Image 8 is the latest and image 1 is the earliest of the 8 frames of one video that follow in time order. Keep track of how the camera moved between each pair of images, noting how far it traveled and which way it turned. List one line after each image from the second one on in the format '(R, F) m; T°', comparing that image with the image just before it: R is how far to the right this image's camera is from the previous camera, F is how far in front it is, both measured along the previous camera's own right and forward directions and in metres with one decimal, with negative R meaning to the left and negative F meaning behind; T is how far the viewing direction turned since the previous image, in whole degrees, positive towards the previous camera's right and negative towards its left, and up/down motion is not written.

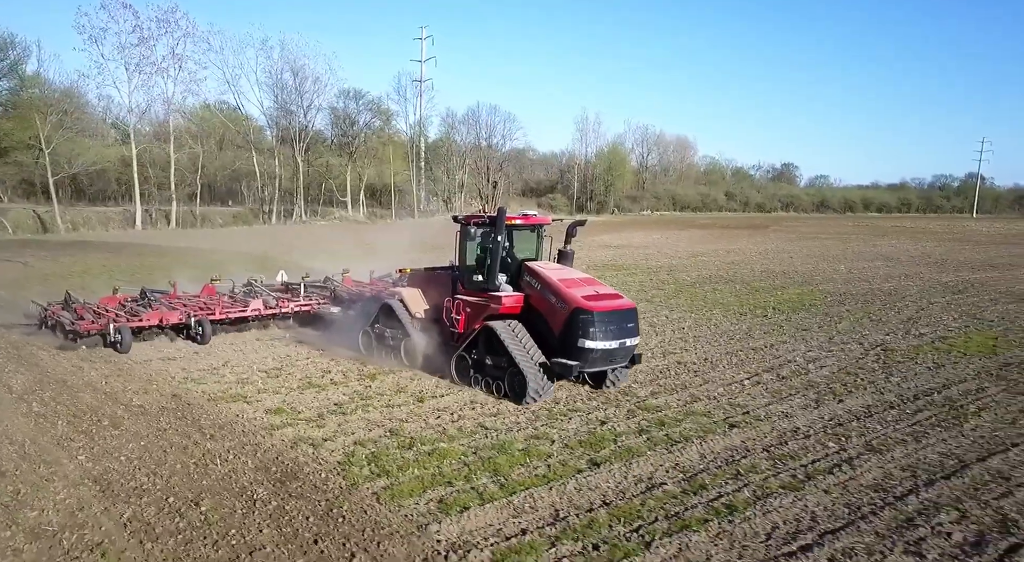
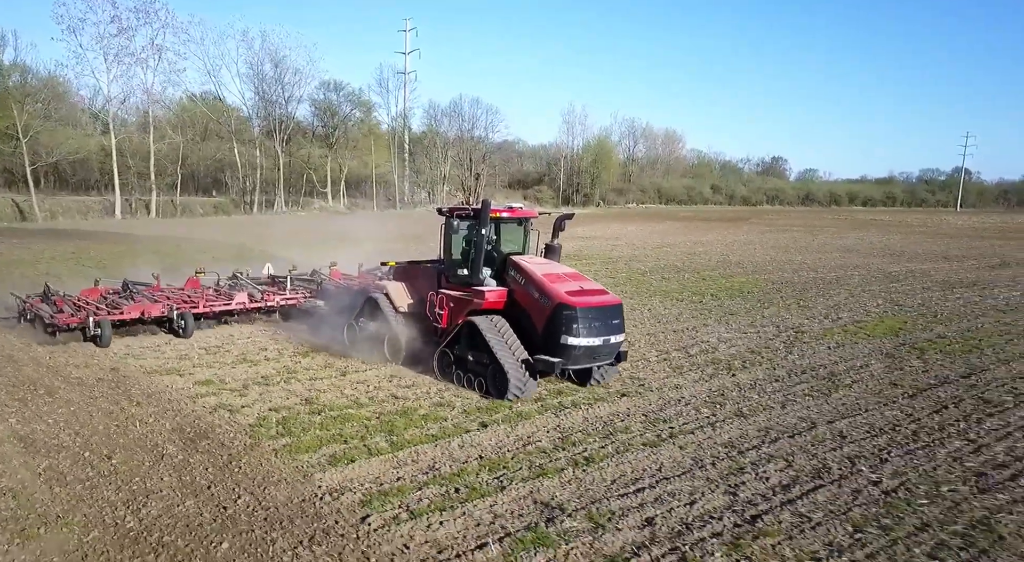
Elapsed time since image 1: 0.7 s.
(+1.0, -0.6) m; +1°
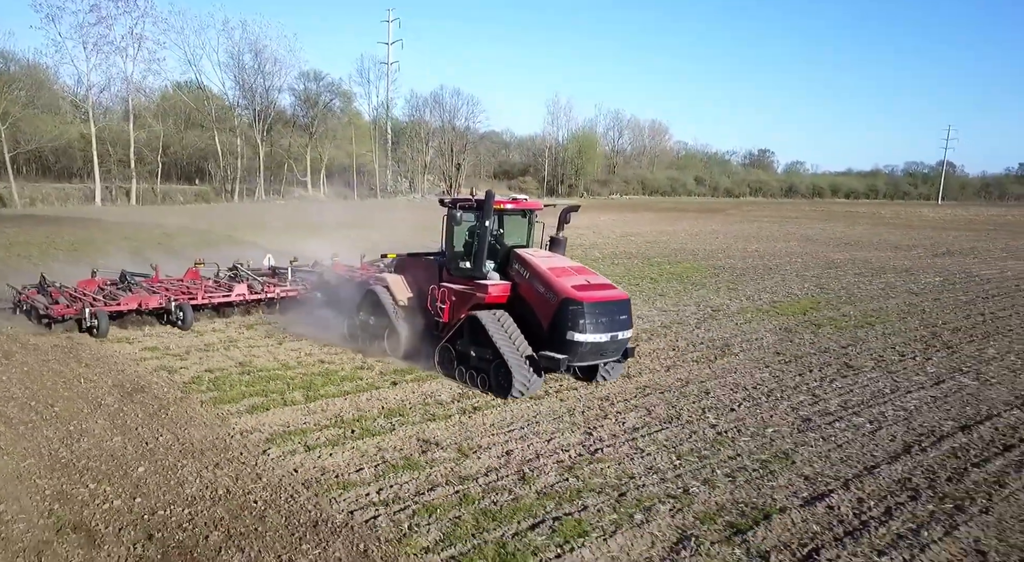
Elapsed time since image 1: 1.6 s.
(+1.0, -0.9) m; +1°
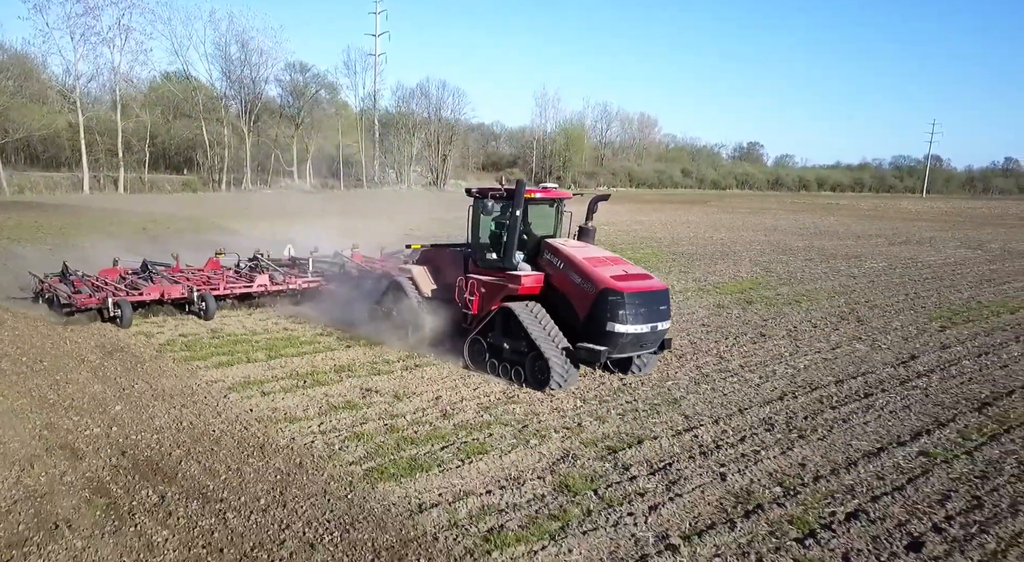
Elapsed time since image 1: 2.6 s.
(+0.7, -0.9) m; +1°
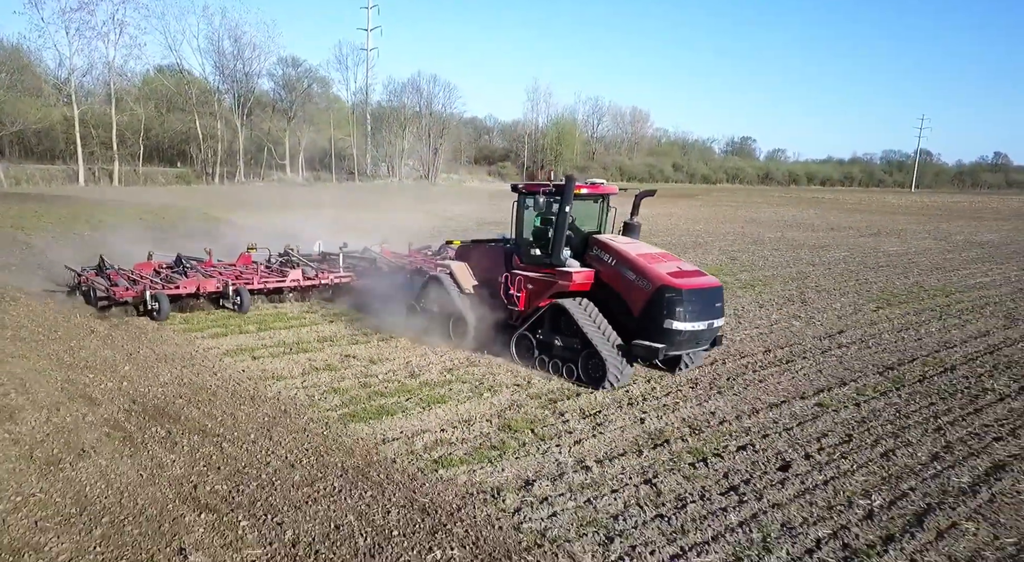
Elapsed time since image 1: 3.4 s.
(+0.4, -0.9) m; 0°
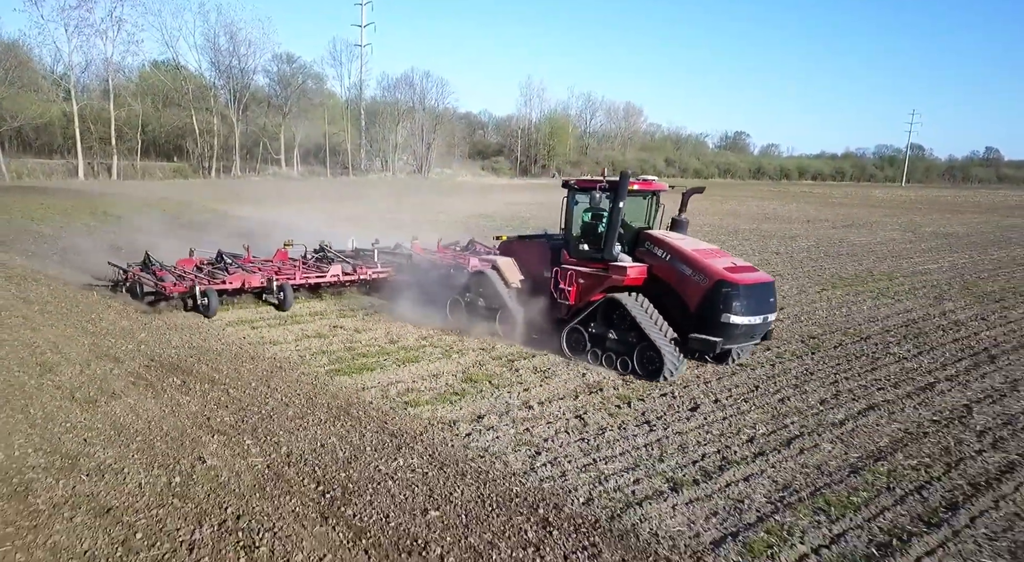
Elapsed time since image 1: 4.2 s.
(+0.4, -1.1) m; 0°
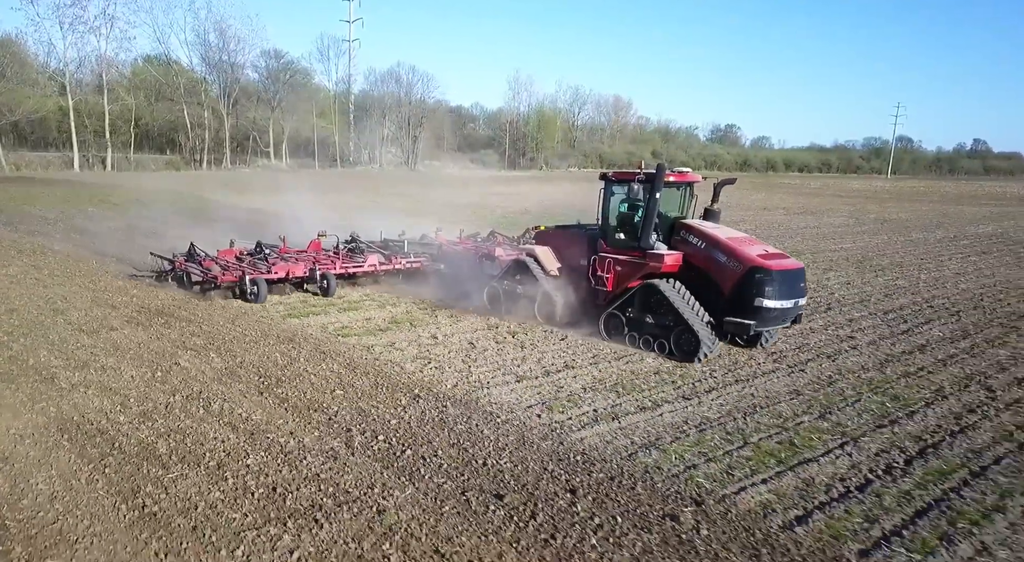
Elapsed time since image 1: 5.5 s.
(+1.0, -1.8) m; 0°
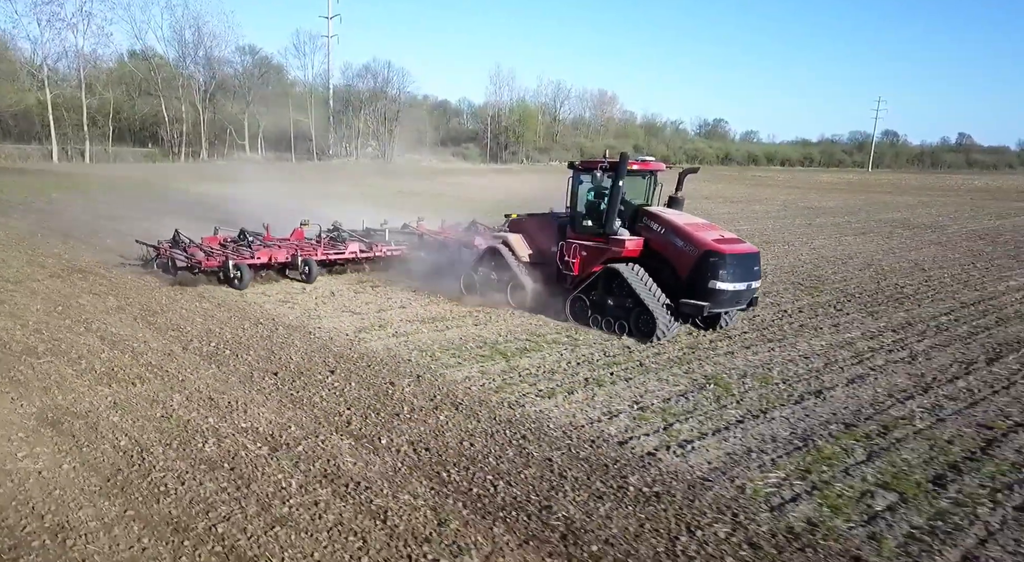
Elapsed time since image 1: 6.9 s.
(+1.9, -1.6) m; +1°
